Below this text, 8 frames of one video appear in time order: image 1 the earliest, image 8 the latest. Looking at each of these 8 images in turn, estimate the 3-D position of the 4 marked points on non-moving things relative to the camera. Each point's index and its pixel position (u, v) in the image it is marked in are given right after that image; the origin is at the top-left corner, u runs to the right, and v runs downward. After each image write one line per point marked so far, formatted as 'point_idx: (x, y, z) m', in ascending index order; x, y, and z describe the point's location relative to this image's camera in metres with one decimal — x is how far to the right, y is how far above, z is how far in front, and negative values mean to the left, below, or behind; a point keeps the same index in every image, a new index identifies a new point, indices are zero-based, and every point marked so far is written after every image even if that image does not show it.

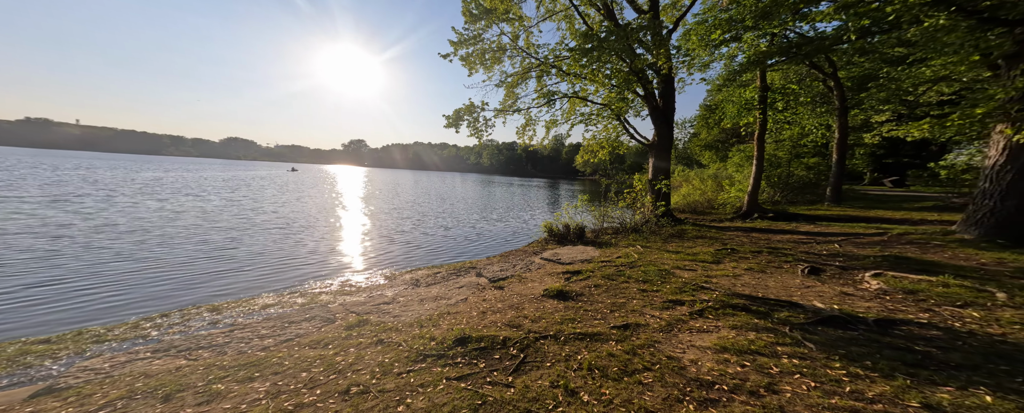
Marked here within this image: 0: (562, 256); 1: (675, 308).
0: (+1.5, -1.5, +9.2) m
1: (+2.5, -1.5, +4.5) m
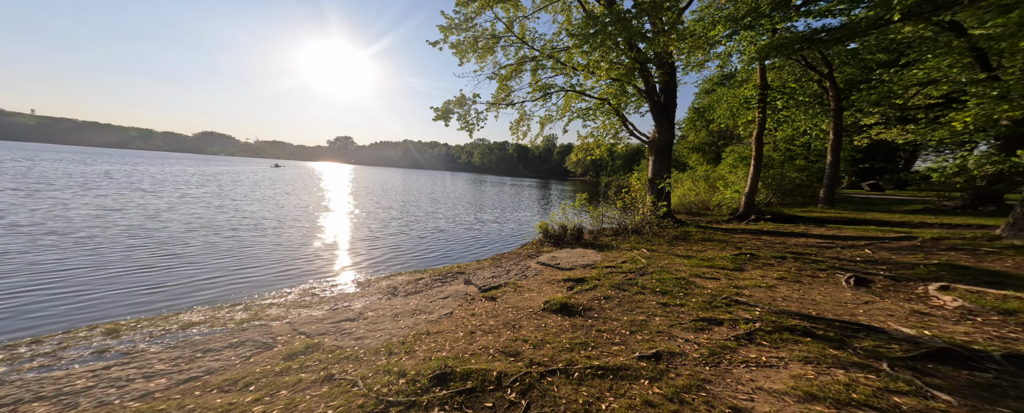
0: (+1.3, -1.5, +8.2) m
1: (+2.4, -1.5, +3.6) m
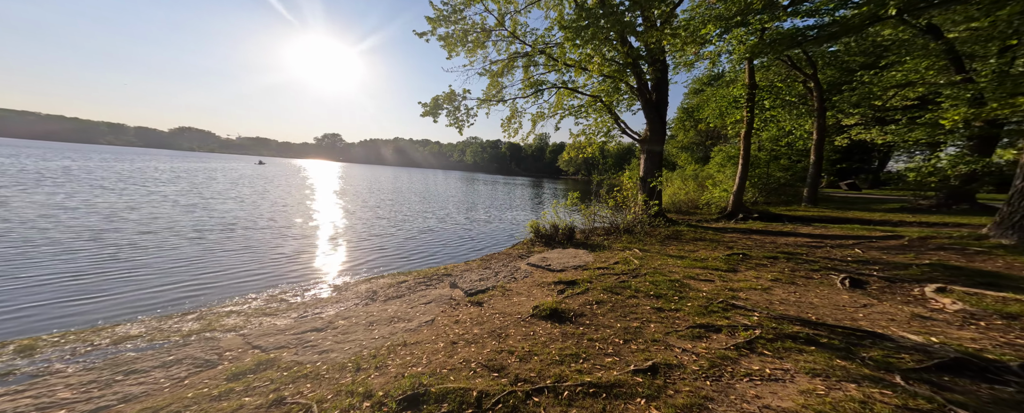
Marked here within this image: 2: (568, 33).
0: (+1.0, -1.5, +8.0) m
1: (+2.3, -1.5, +3.4) m
2: (+2.0, +6.1, +10.5) m
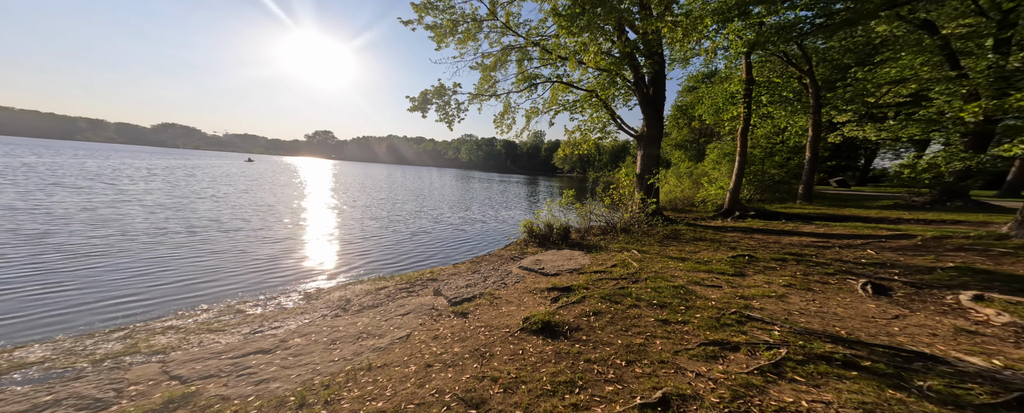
0: (+0.8, -1.4, +7.5) m
1: (+2.1, -1.5, +2.9) m
2: (+1.7, +6.2, +10.0) m
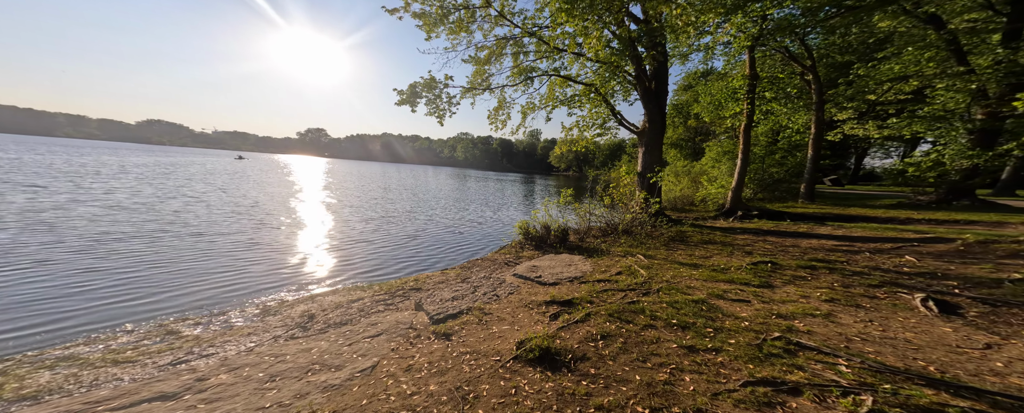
0: (+0.6, -1.4, +6.7) m
1: (+2.1, -1.5, +2.2) m
2: (+1.5, +6.2, +9.2) m
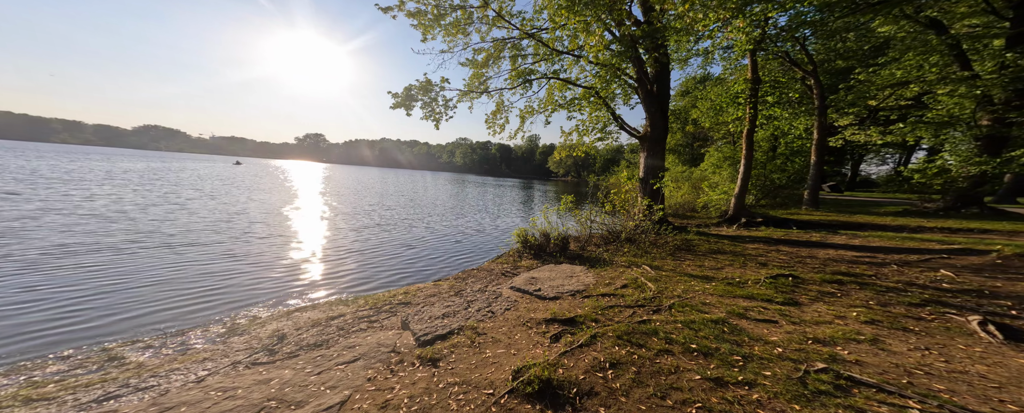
0: (+0.6, -1.6, +6.2) m
1: (+2.0, -1.5, +1.7) m
2: (+1.5, +6.0, +8.9) m
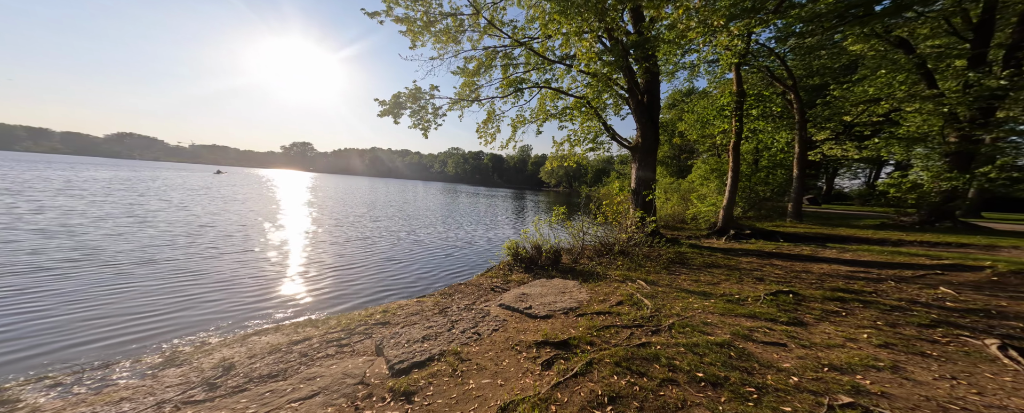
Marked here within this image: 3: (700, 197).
0: (+0.4, -1.8, +5.9) m
1: (+1.9, -1.6, +1.4) m
2: (+1.2, +5.6, +8.8) m
3: (+12.2, +0.6, +19.2) m
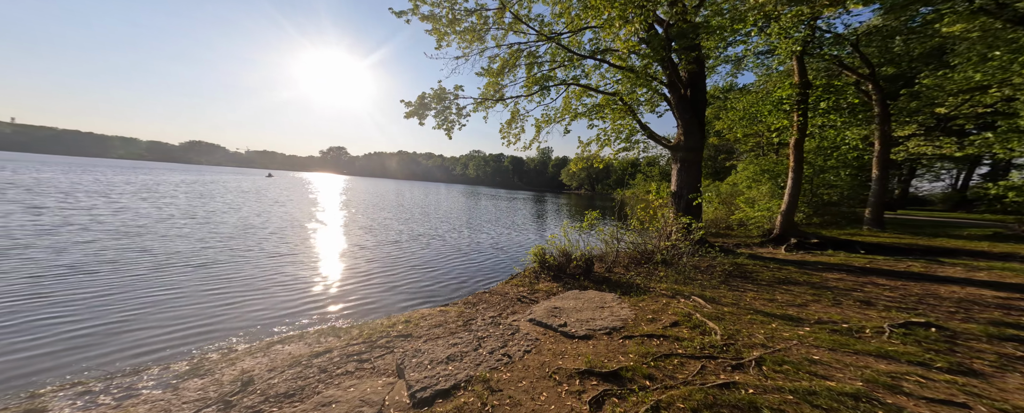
0: (+1.1, -1.8, +5.1) m
1: (+2.2, -1.6, +0.4) m
2: (+2.2, +5.5, +8.1) m
3: (+14.2, +0.2, +17.1) m
